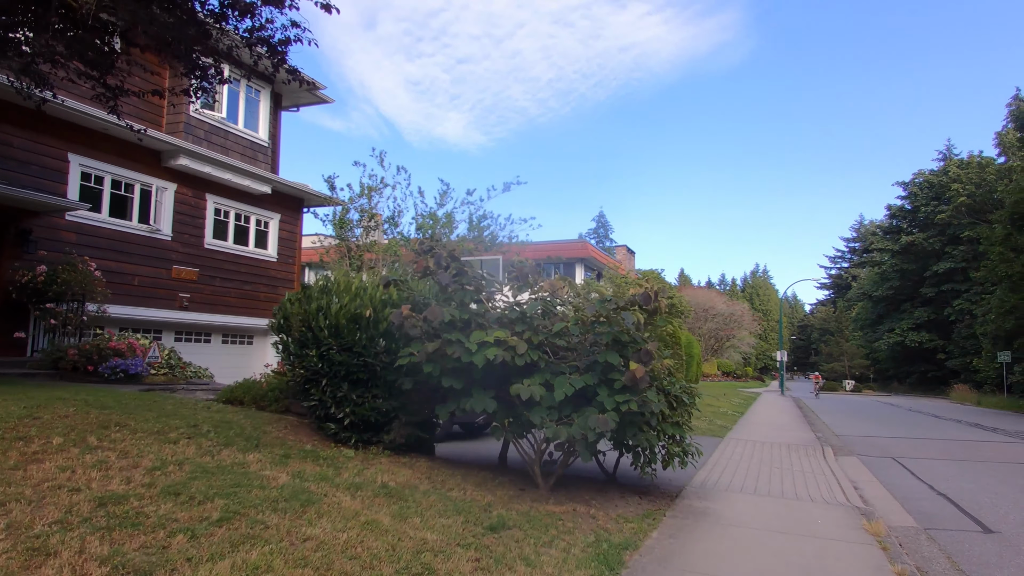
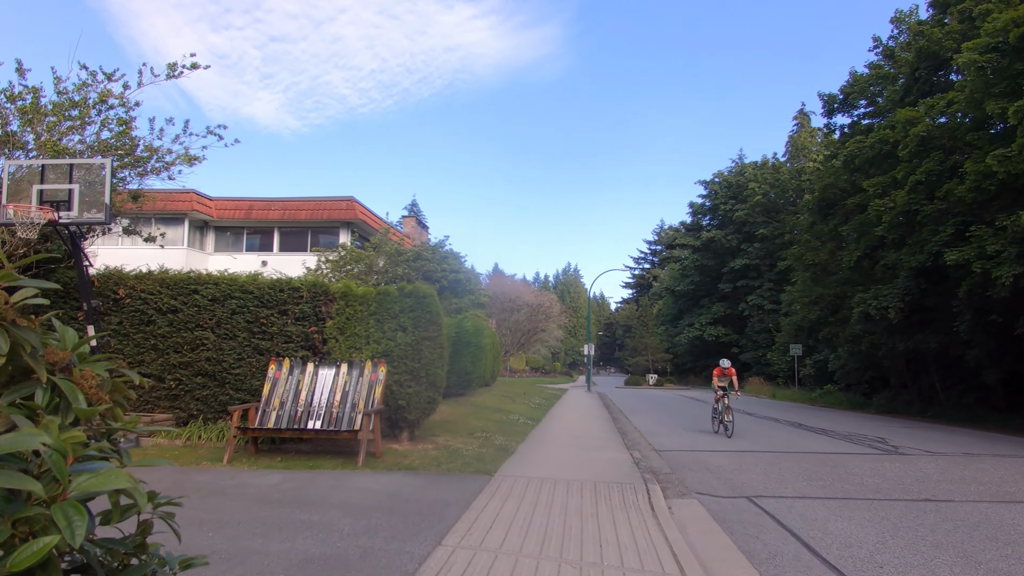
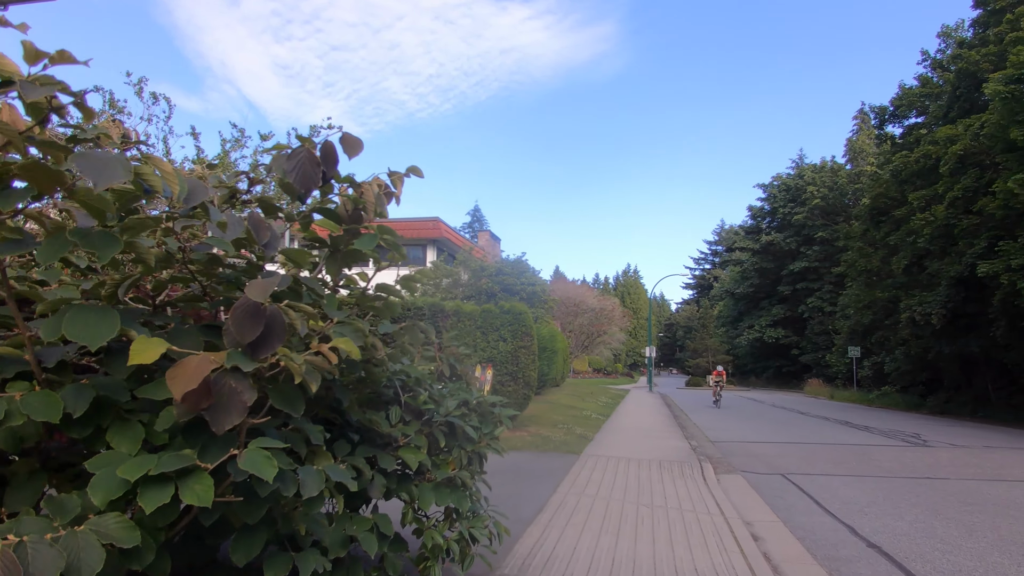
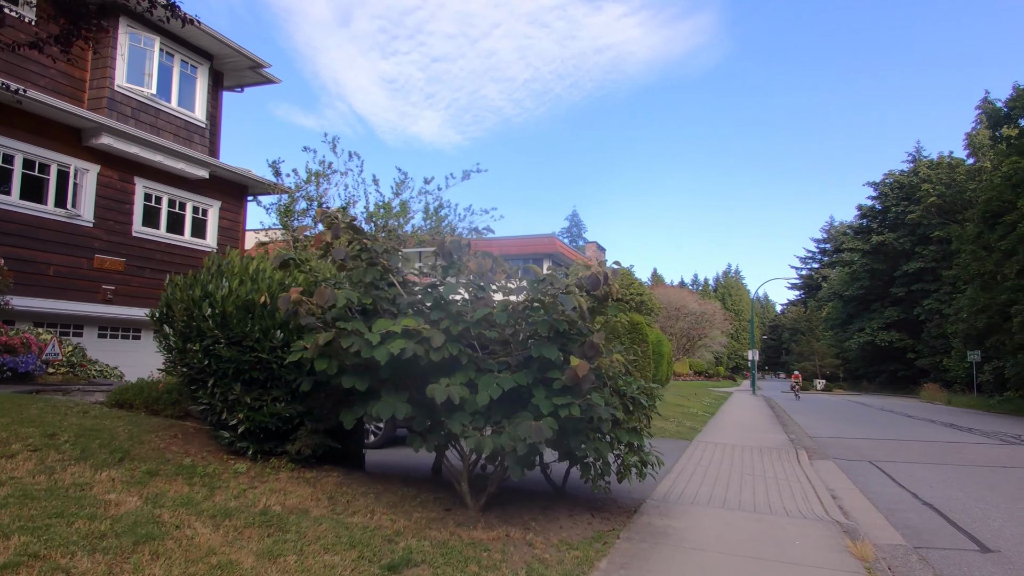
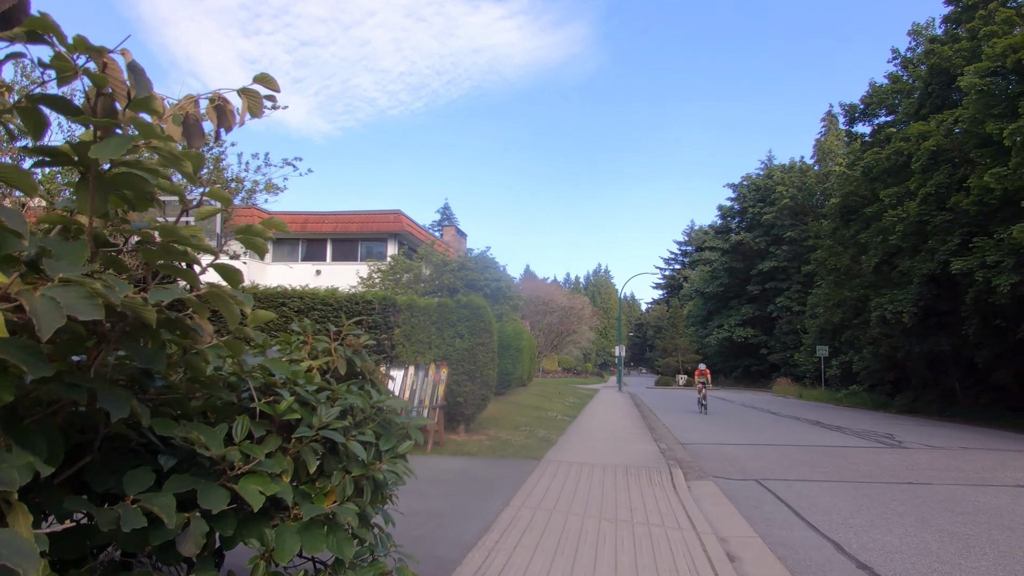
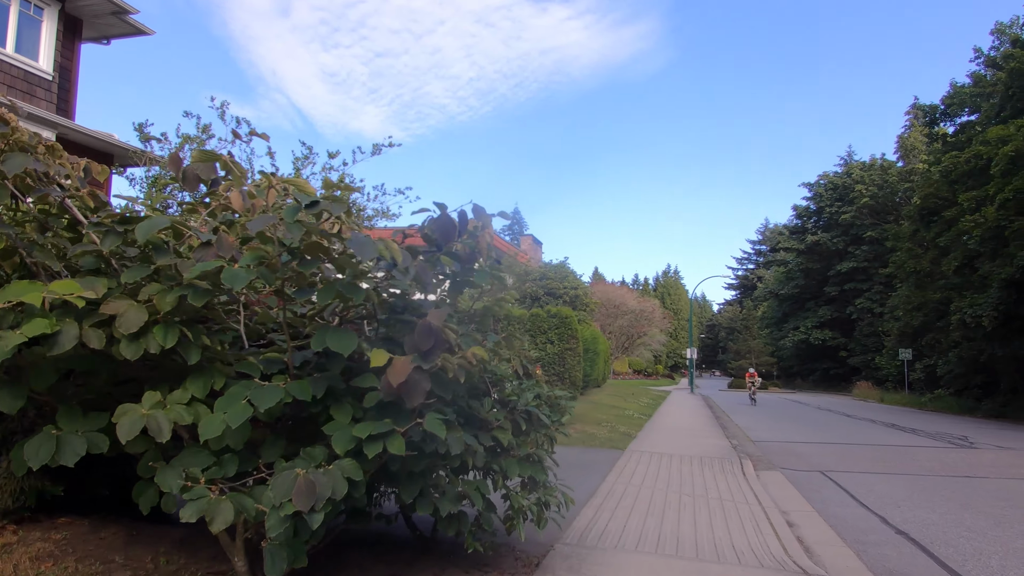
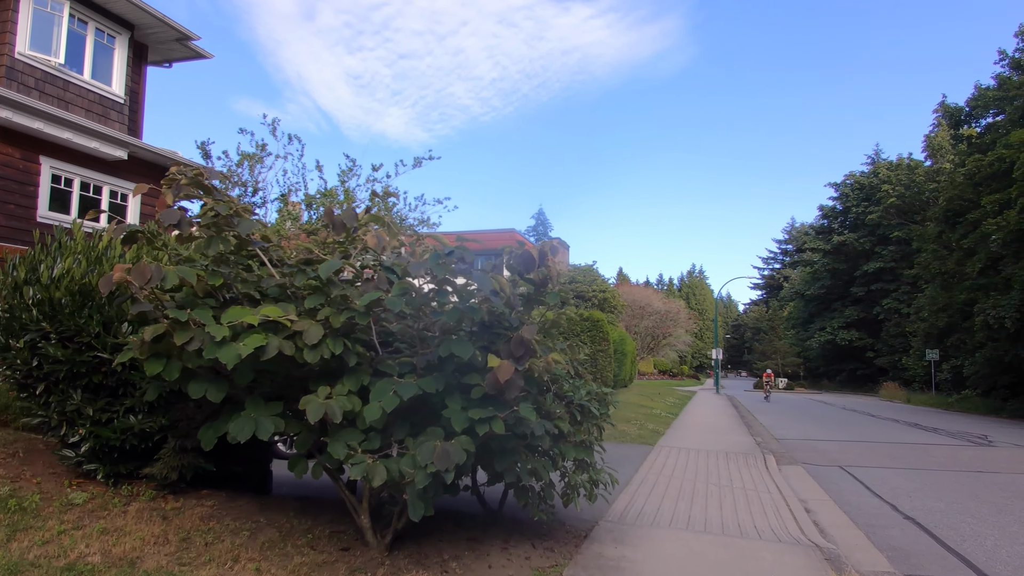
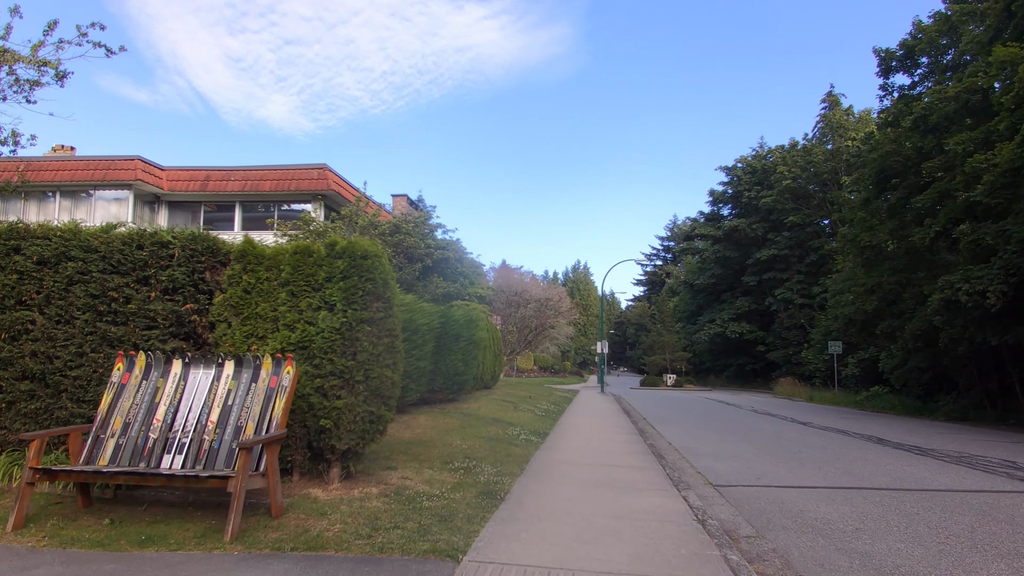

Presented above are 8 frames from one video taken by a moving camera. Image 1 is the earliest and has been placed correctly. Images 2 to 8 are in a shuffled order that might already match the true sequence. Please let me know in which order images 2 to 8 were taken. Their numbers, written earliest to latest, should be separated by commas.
4, 7, 6, 3, 5, 2, 8
